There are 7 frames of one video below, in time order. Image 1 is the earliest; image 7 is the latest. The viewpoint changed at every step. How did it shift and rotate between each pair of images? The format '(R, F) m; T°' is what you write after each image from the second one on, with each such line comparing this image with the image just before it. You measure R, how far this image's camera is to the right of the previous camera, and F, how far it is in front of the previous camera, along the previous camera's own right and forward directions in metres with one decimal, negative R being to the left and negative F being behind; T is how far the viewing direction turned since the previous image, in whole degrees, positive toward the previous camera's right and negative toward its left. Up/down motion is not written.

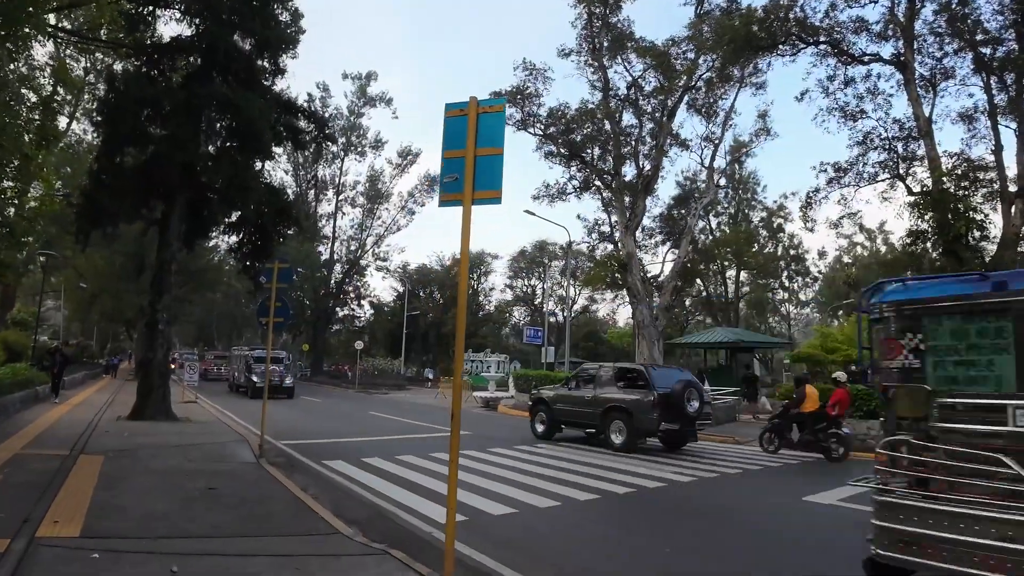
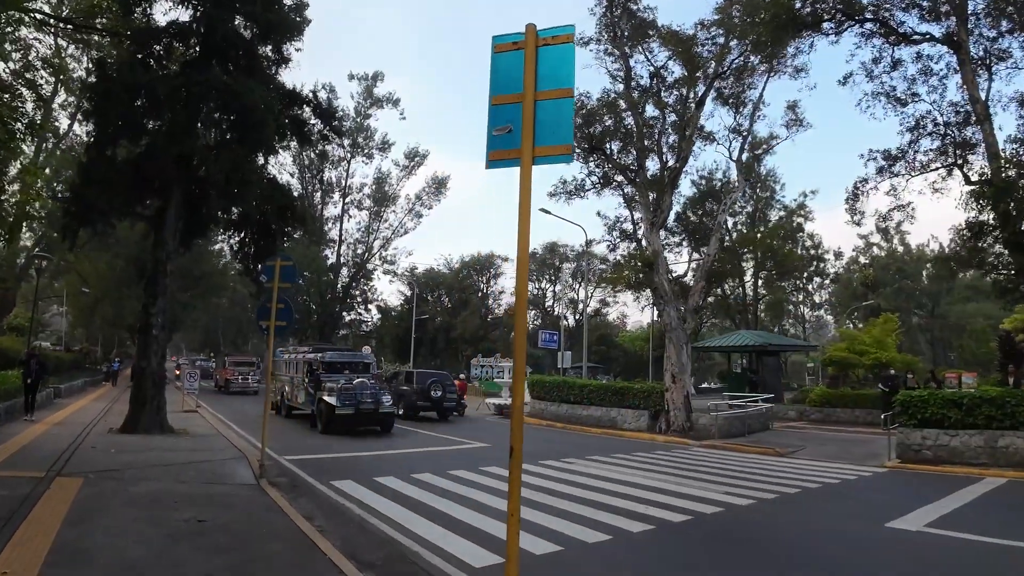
(-0.4, +1.3) m; 0°
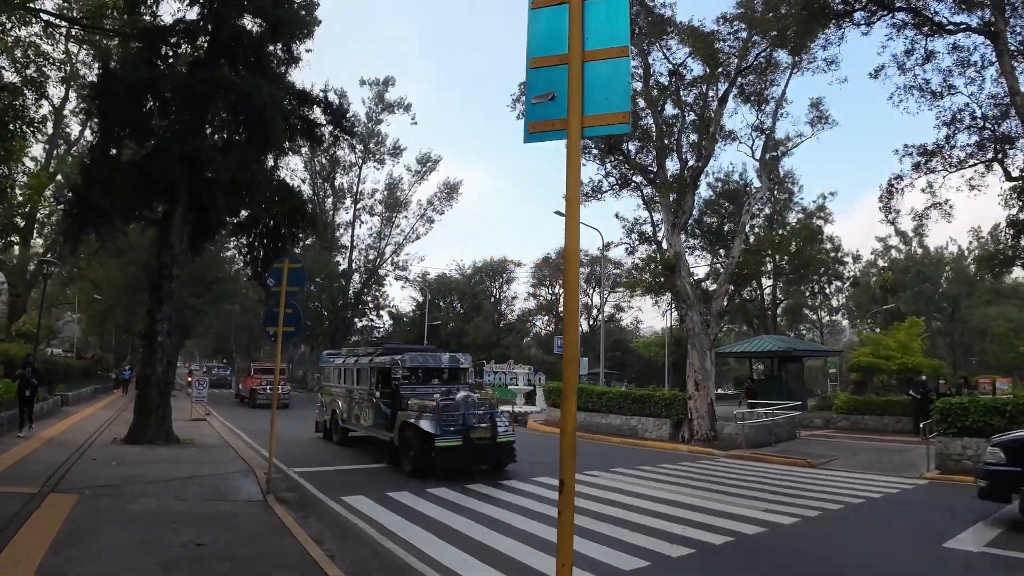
(-0.1, +0.6) m; -1°
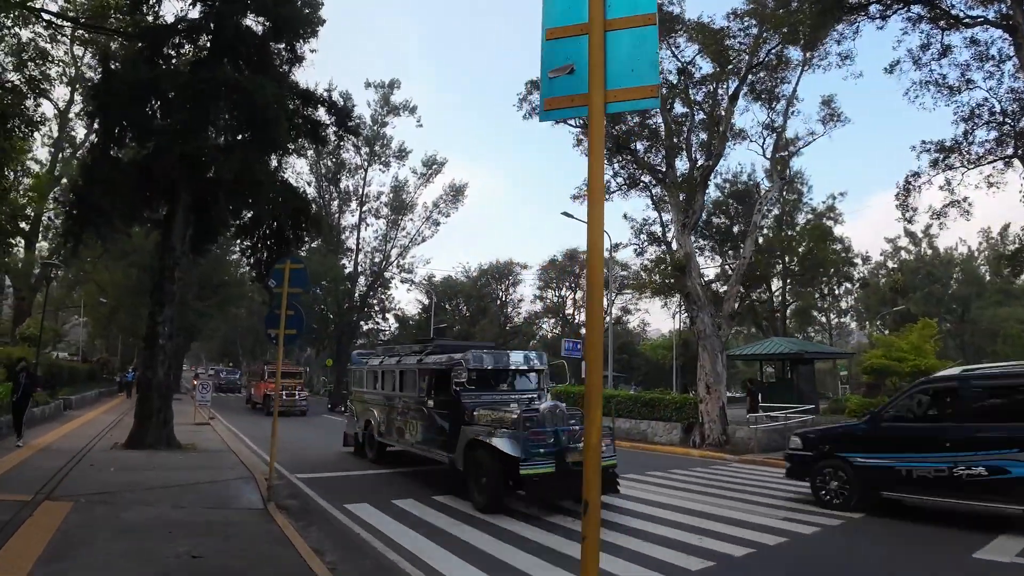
(0.0, +0.3) m; 0°
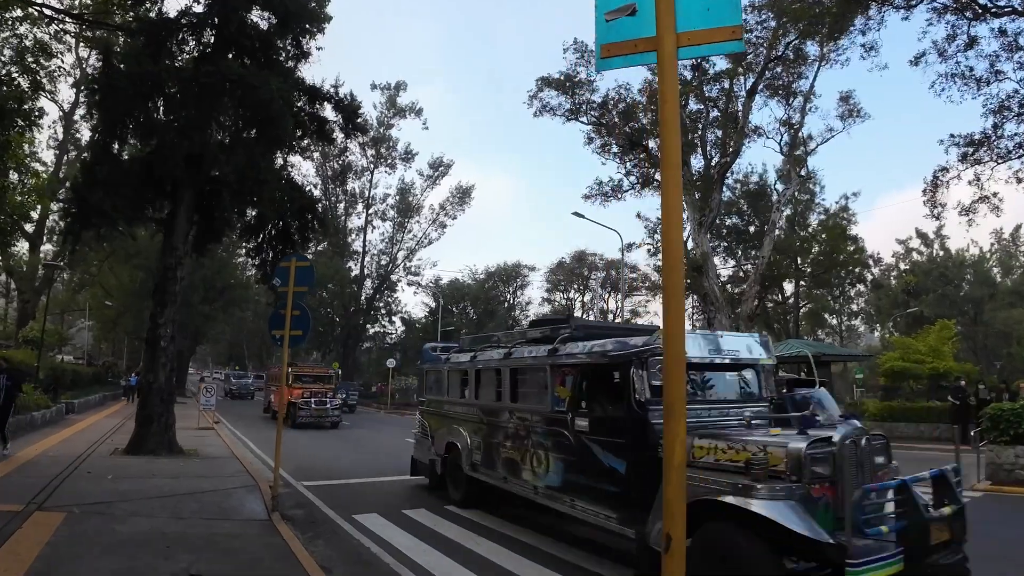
(-0.1, +0.5) m; 0°
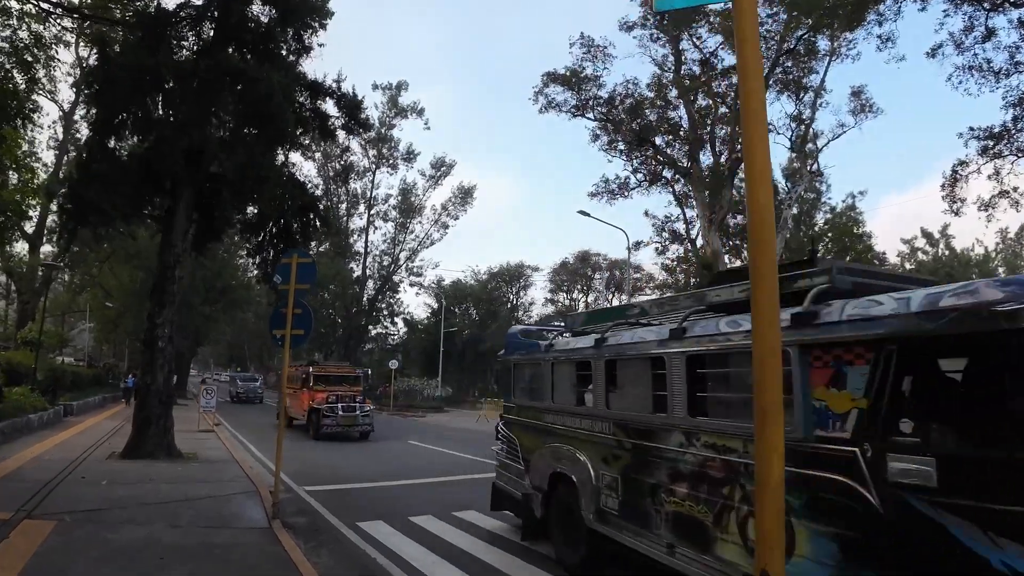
(-0.1, +0.4) m; 0°
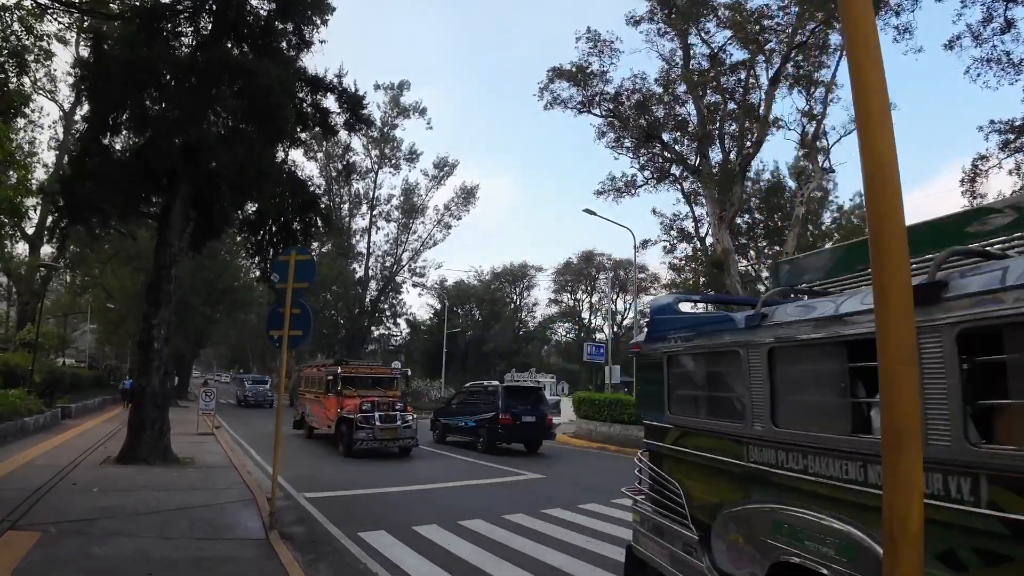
(-0.1, +0.4) m; 0°
